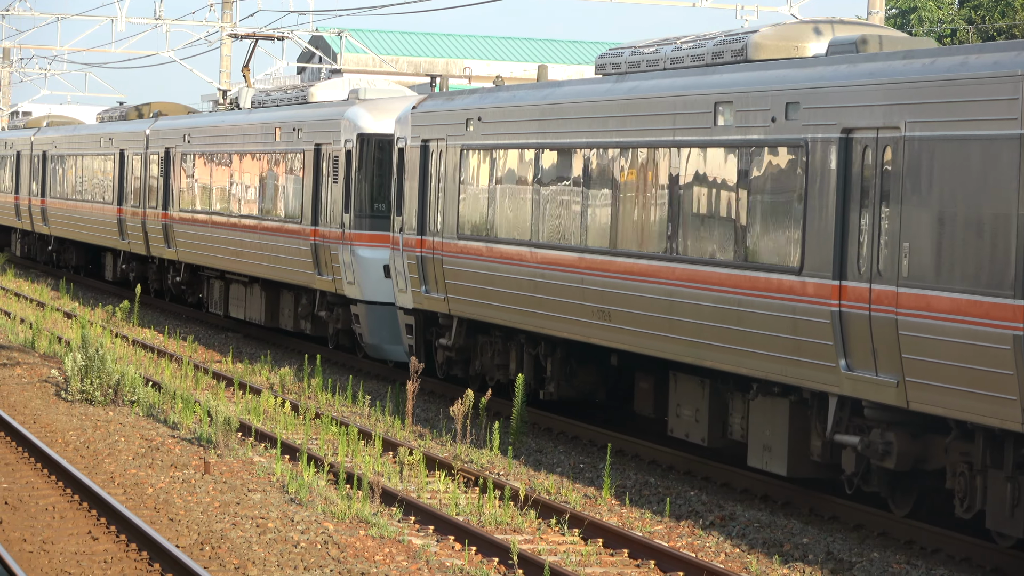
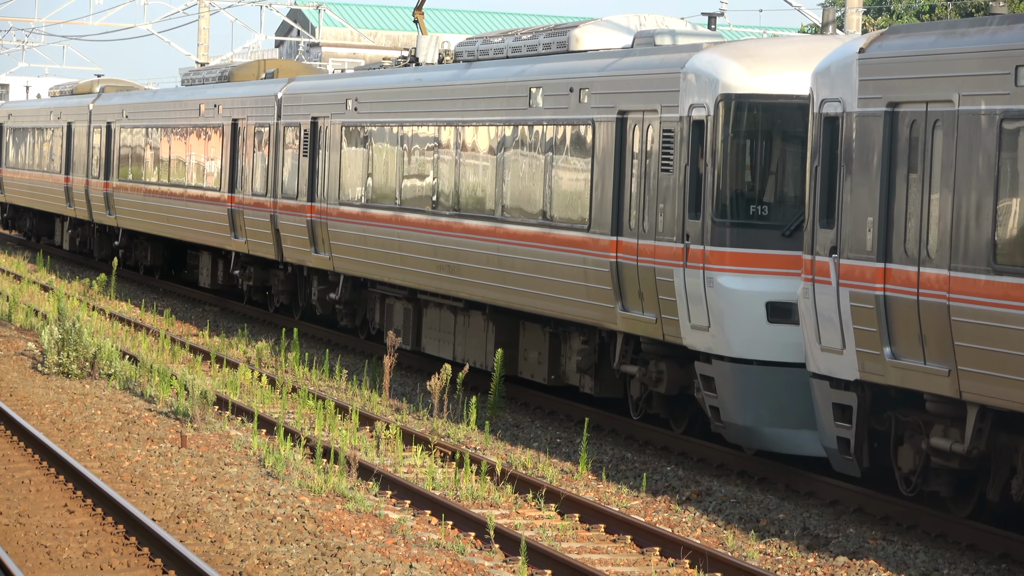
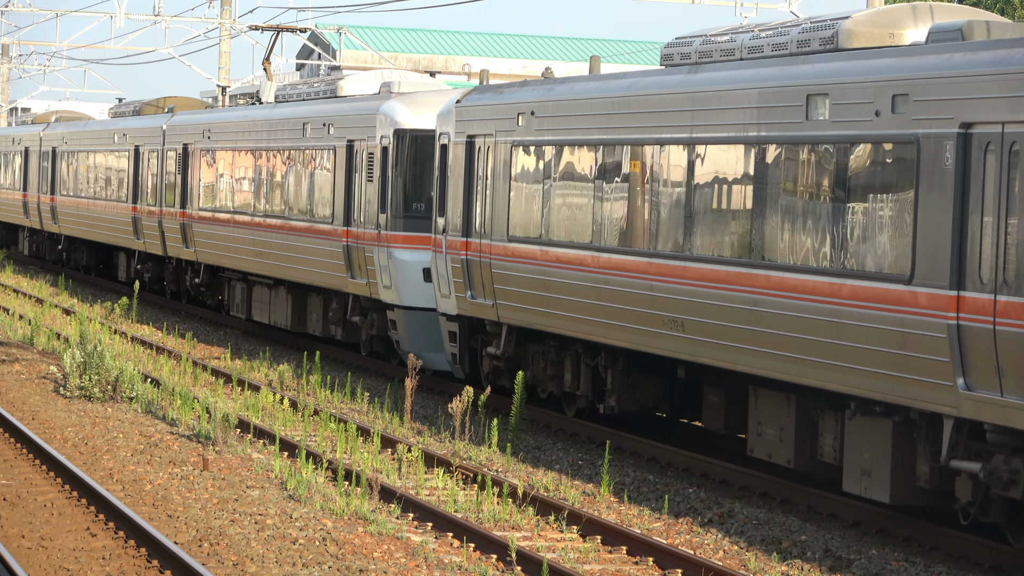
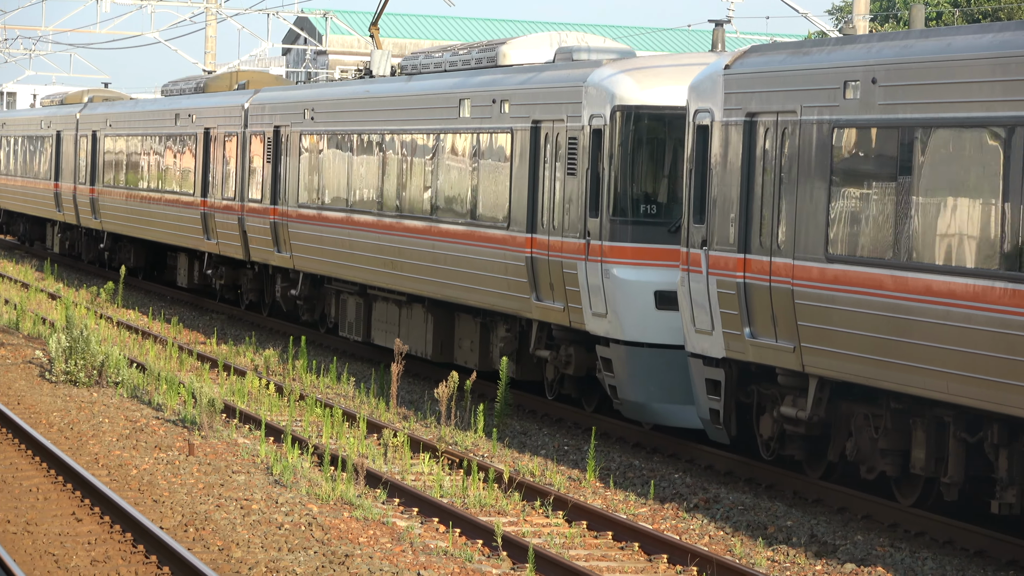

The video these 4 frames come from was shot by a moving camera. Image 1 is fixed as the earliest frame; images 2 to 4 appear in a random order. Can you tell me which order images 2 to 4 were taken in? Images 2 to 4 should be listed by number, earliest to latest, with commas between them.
3, 4, 2
